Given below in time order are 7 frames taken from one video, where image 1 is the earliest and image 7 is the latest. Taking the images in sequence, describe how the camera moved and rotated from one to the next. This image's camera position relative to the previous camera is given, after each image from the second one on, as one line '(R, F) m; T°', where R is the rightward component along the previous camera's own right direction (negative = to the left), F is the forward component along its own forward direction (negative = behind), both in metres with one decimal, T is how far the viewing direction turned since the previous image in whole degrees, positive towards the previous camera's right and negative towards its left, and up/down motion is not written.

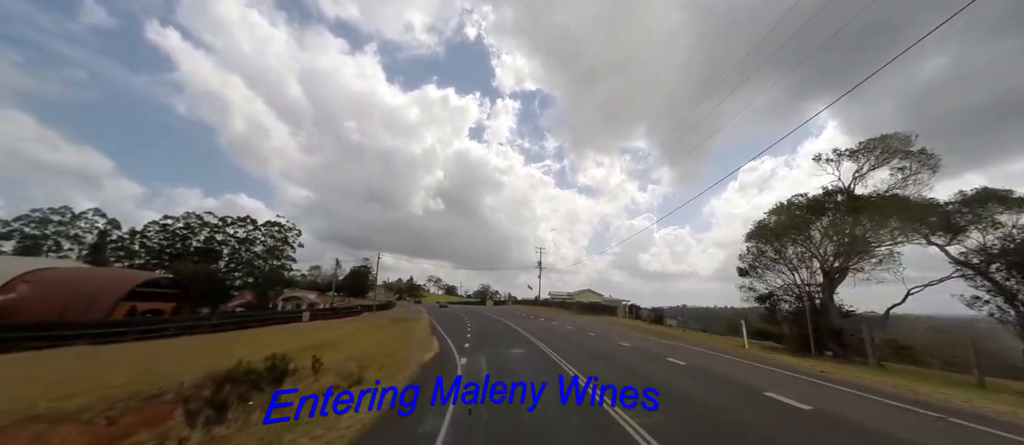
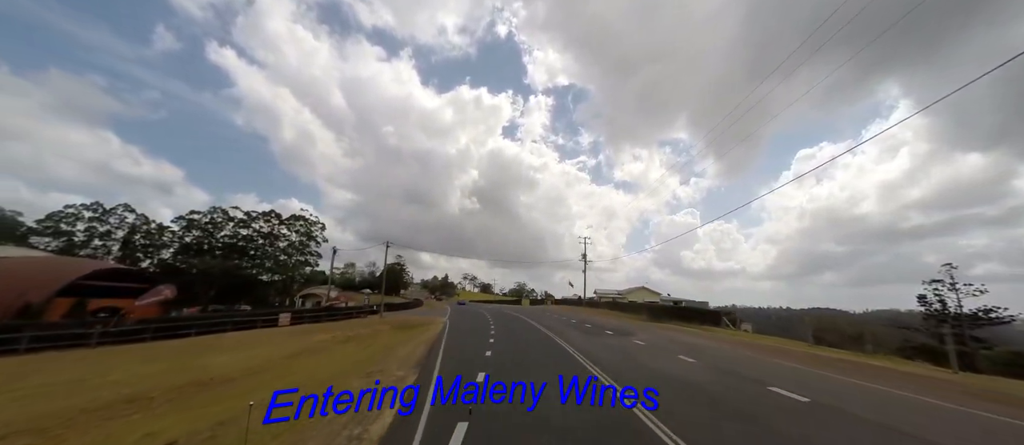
(-0.3, +7.0) m; -6°
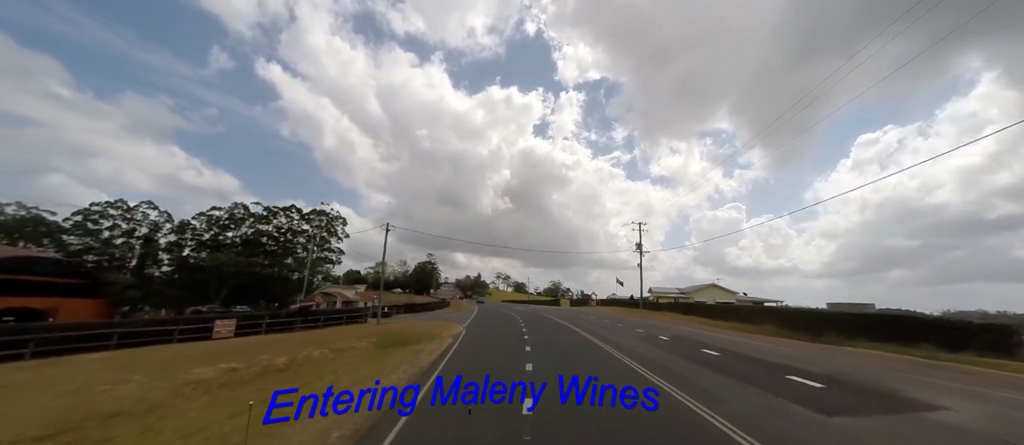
(-0.4, +6.6) m; -6°
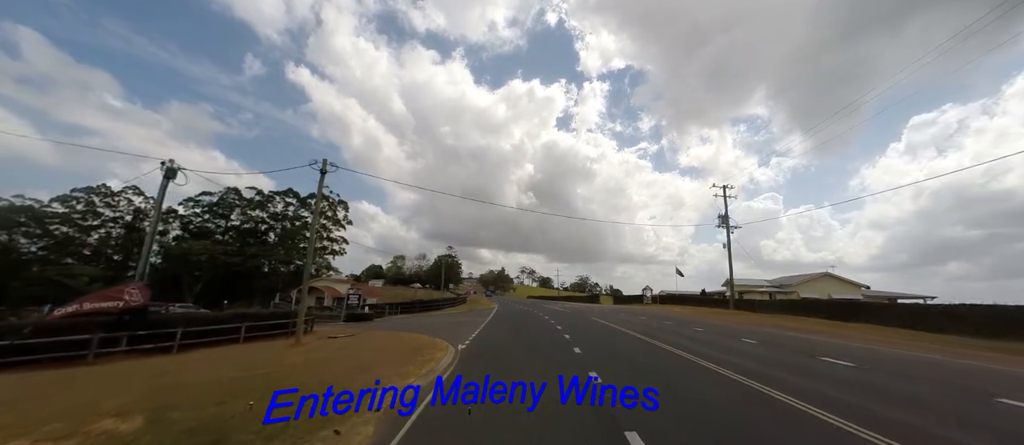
(-0.4, +8.5) m; -4°
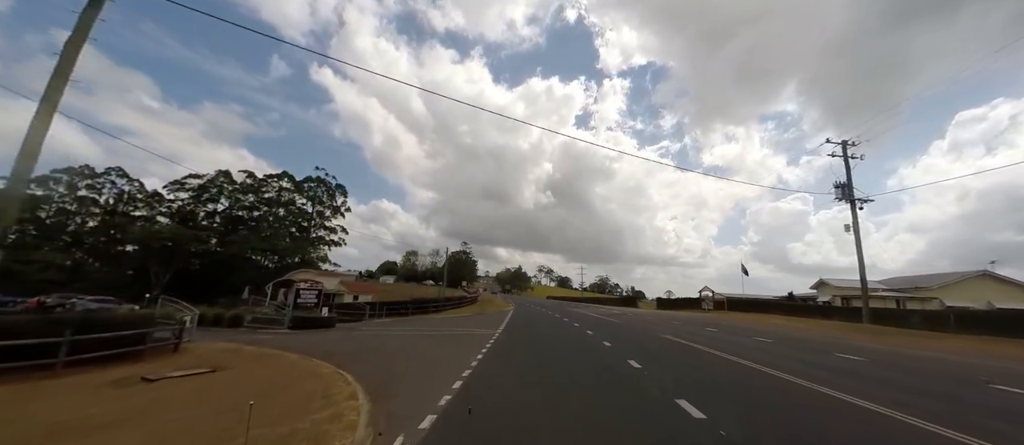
(-0.2, +6.2) m; -3°
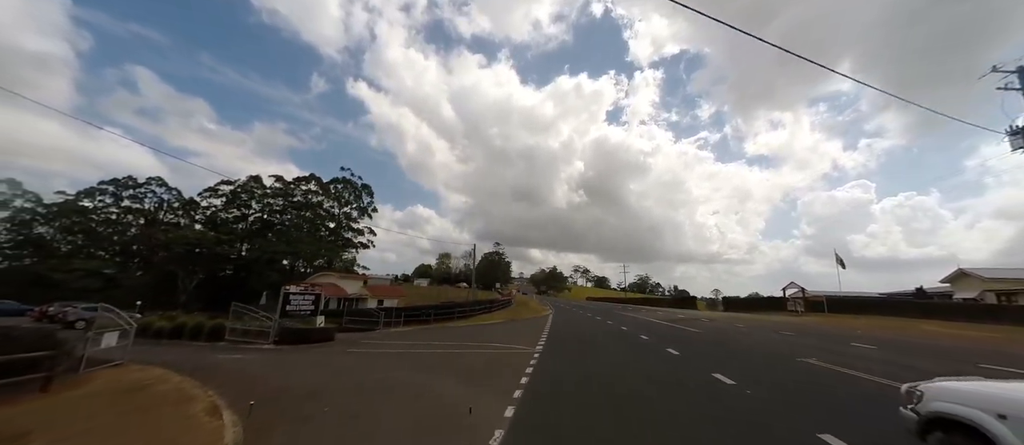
(-0.2, +3.3) m; -6°
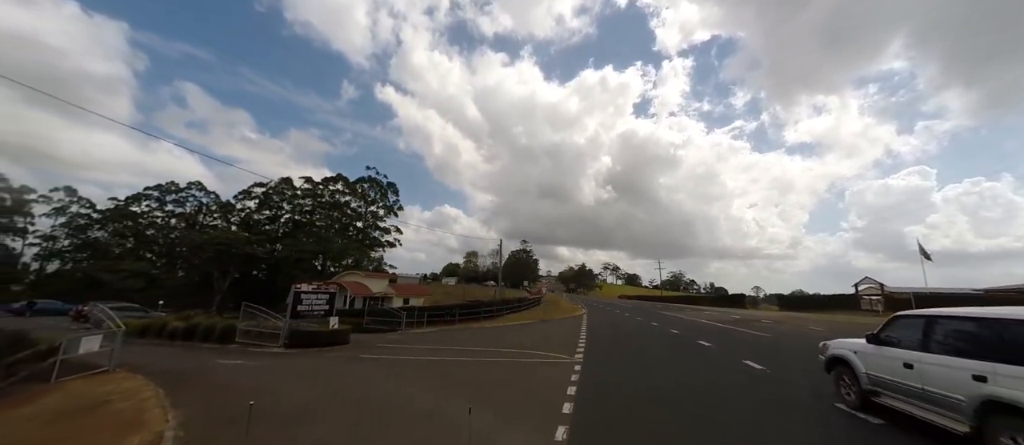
(-0.1, +1.4) m; -5°
